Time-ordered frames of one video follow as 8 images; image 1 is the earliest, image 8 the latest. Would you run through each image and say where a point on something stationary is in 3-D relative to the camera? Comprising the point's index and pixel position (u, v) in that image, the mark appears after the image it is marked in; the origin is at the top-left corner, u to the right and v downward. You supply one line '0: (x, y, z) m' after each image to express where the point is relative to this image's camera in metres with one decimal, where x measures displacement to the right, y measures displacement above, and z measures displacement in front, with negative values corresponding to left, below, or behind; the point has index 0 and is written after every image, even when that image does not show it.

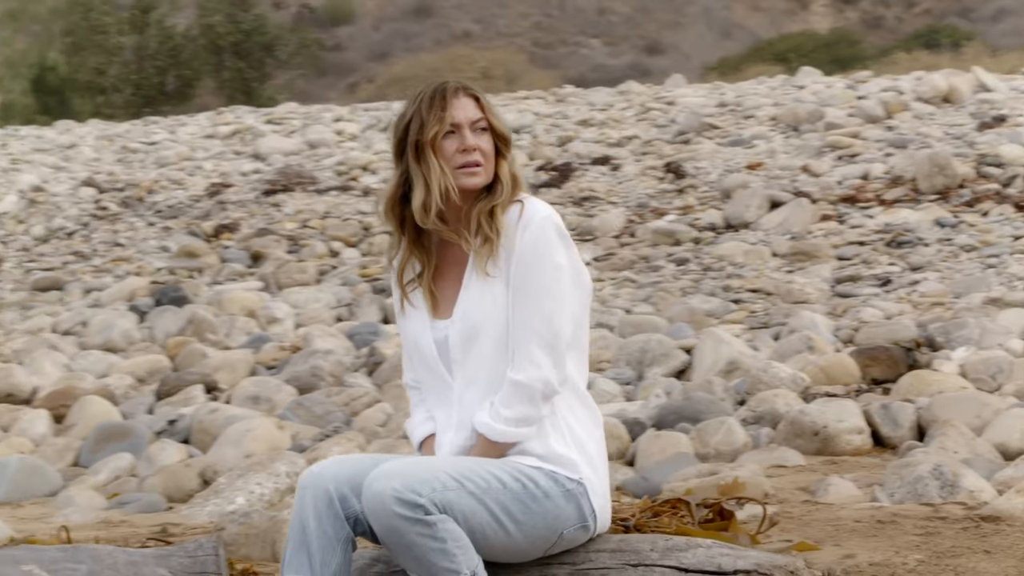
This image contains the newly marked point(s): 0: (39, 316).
0: (-1.8, -0.1, +7.0) m
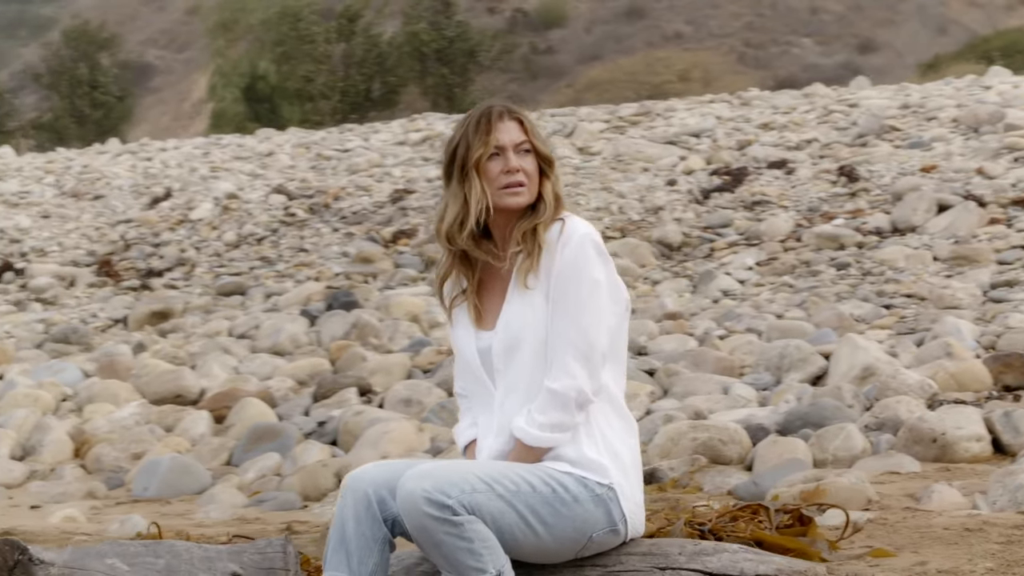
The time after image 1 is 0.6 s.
0: (-1.1, -0.1, +7.3) m
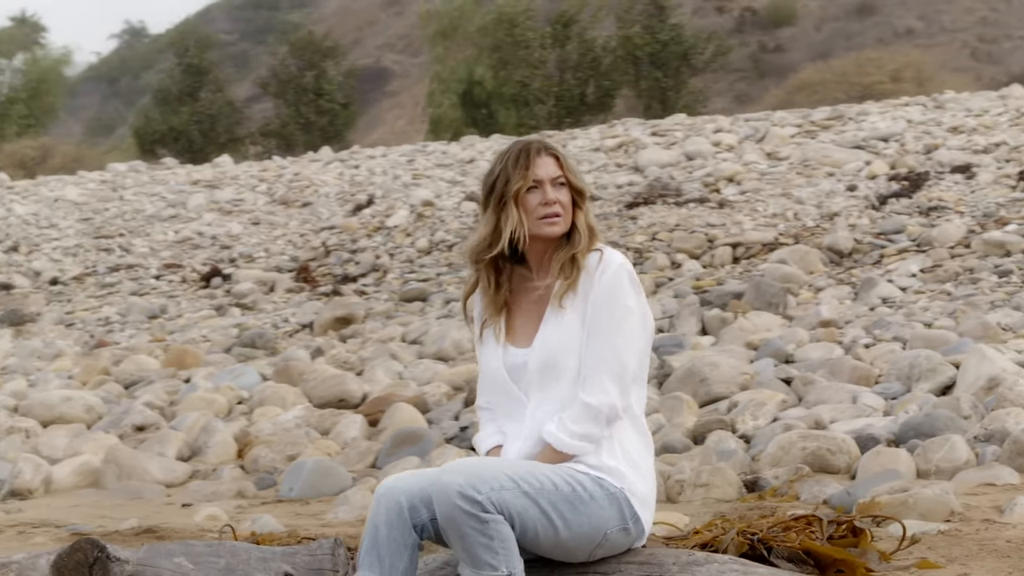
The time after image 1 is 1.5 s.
0: (-0.5, -0.1, +7.5) m
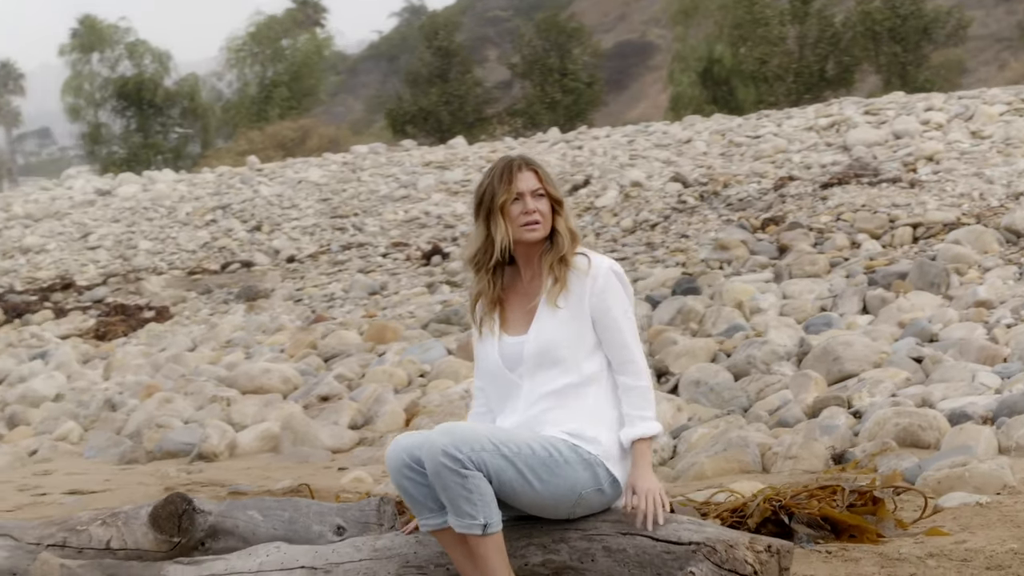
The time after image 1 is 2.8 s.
0: (+0.3, -0.1, +7.9) m
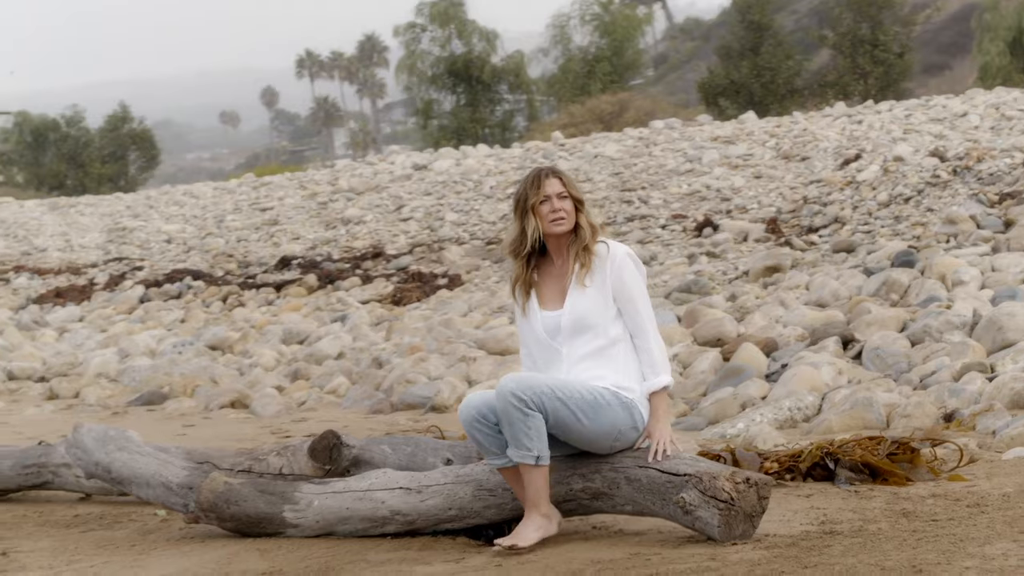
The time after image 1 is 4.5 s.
0: (+1.4, +0.1, +8.5) m
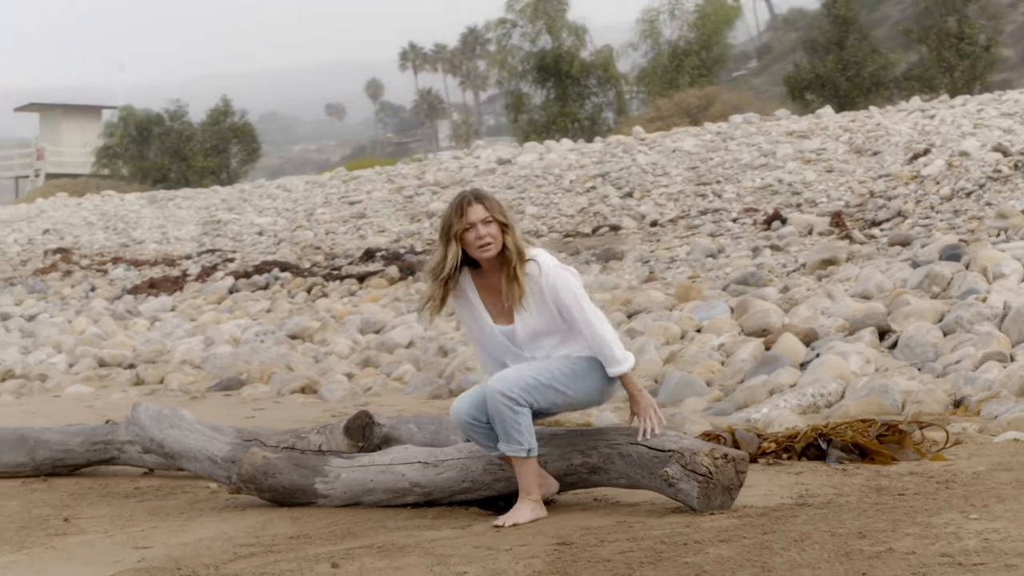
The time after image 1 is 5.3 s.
0: (+1.6, +0.1, +8.8) m
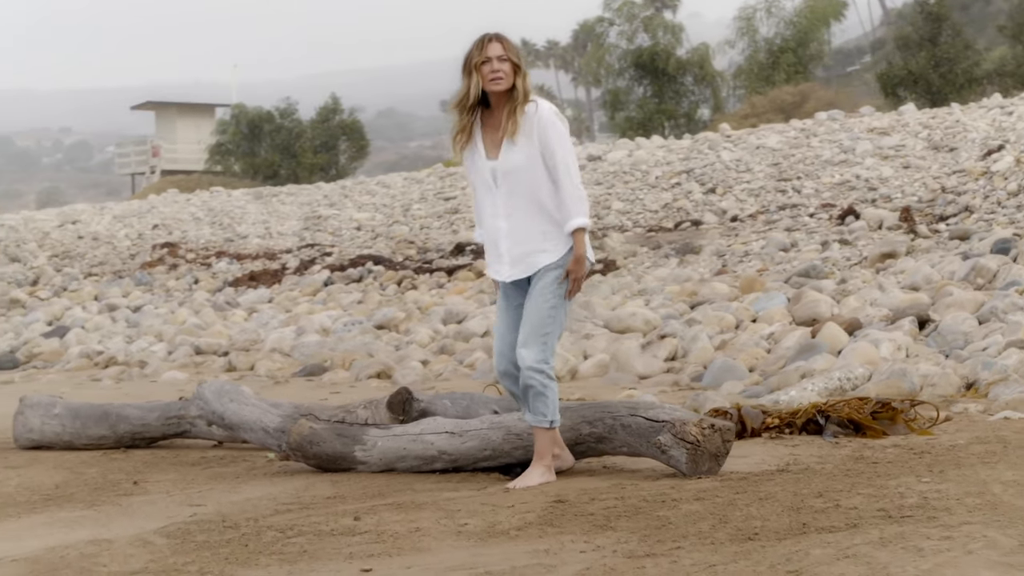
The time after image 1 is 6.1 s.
0: (+2.0, +0.1, +9.1) m
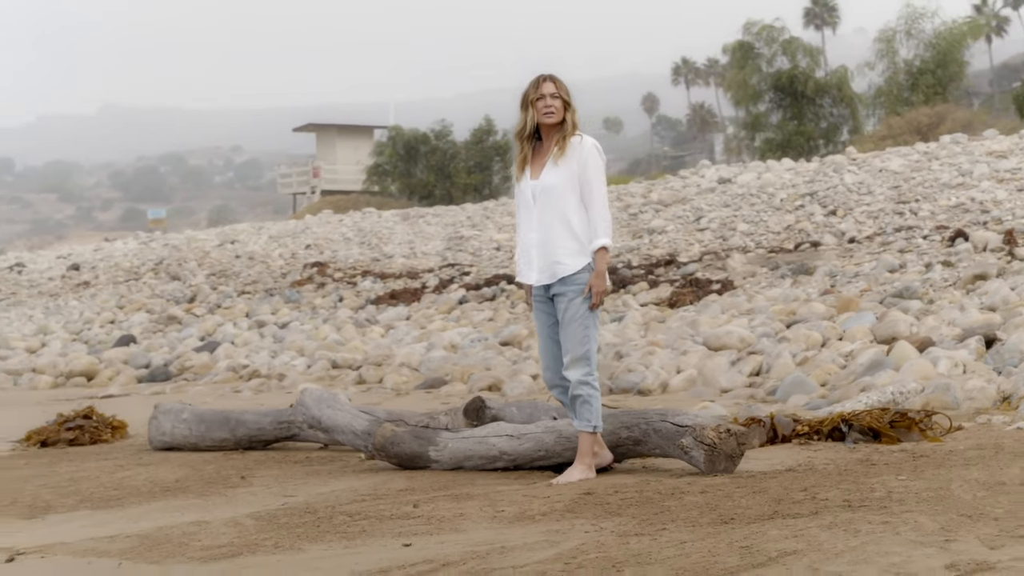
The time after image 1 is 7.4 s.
0: (+2.5, 0.0, +9.5) m
